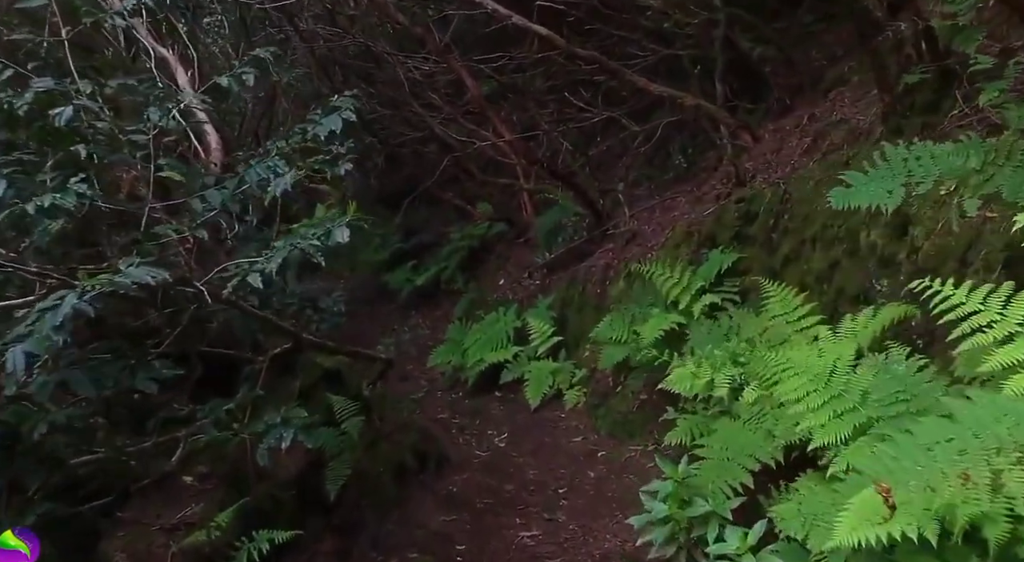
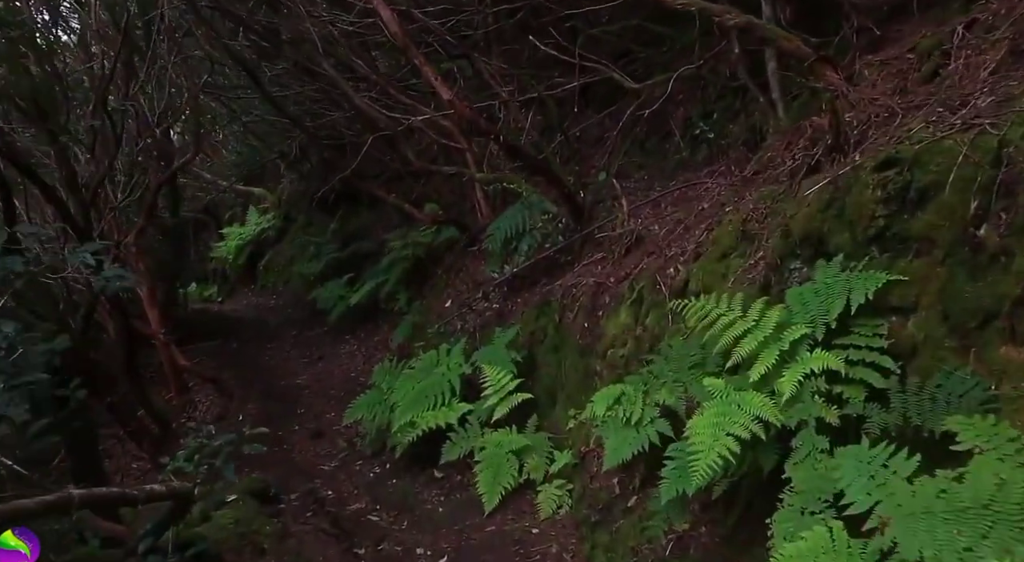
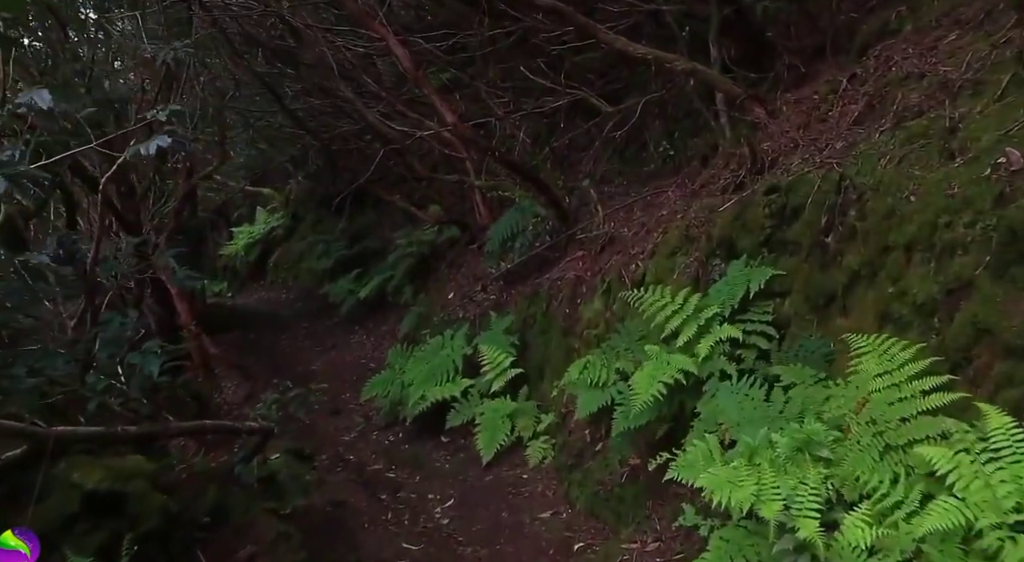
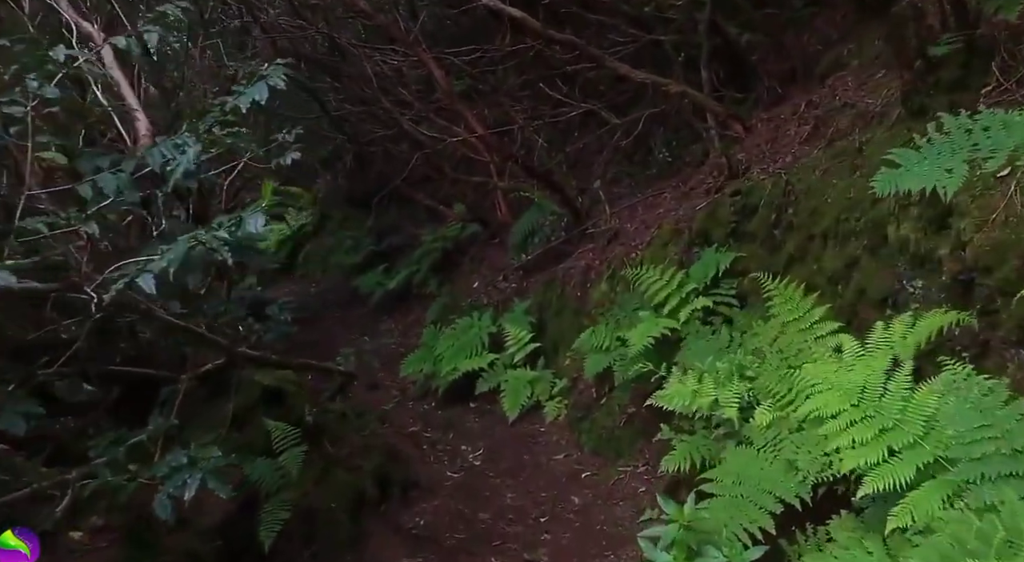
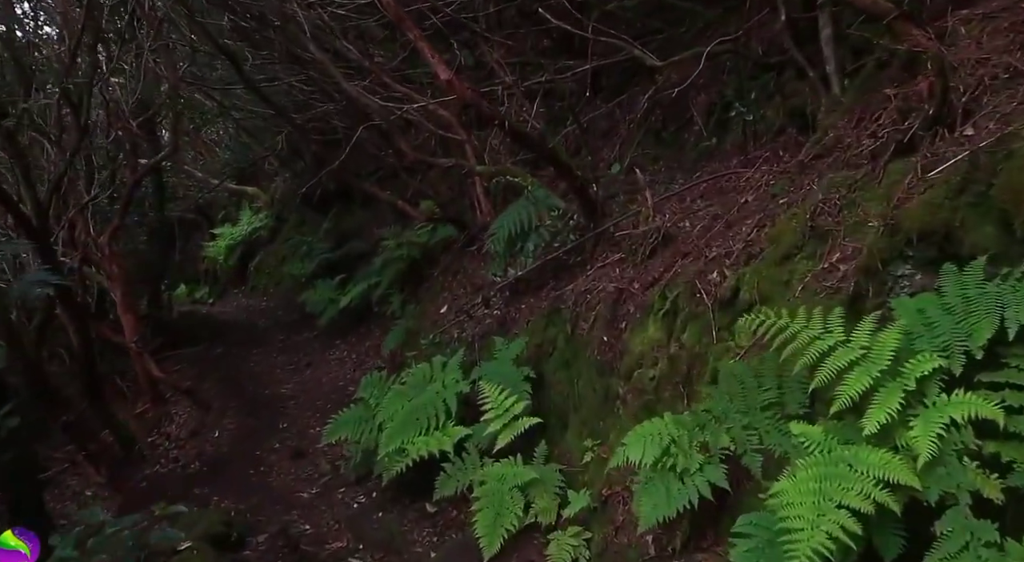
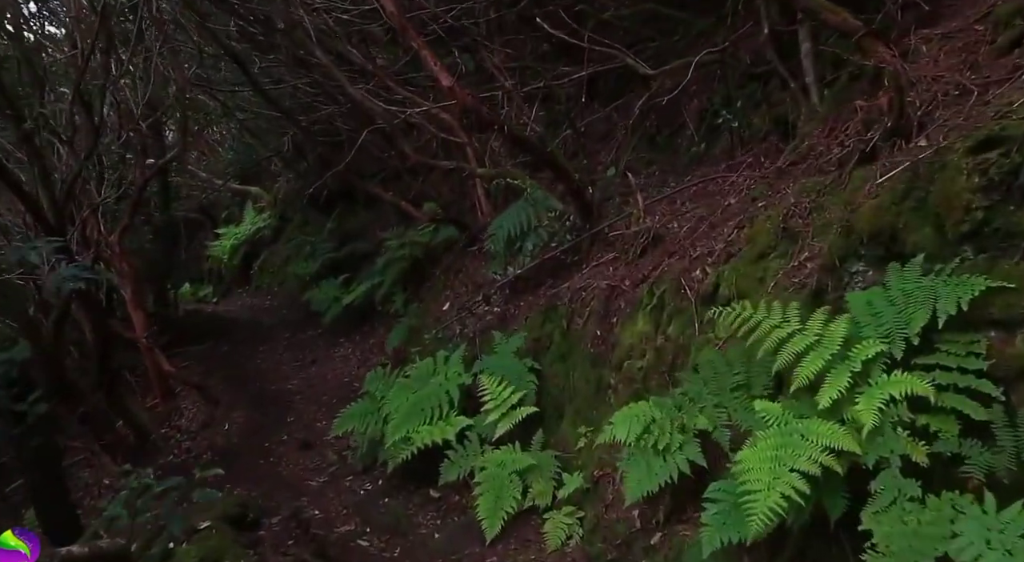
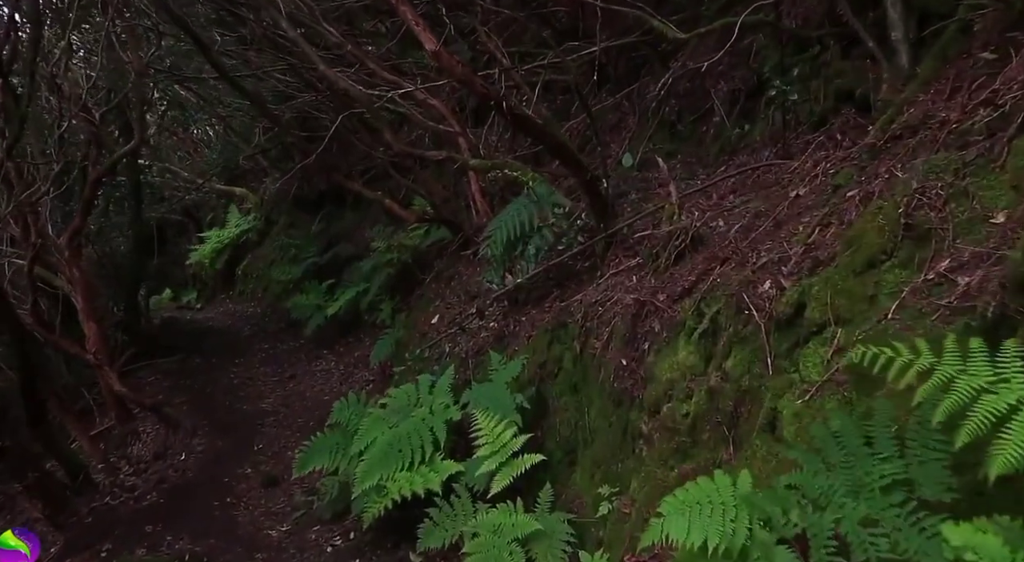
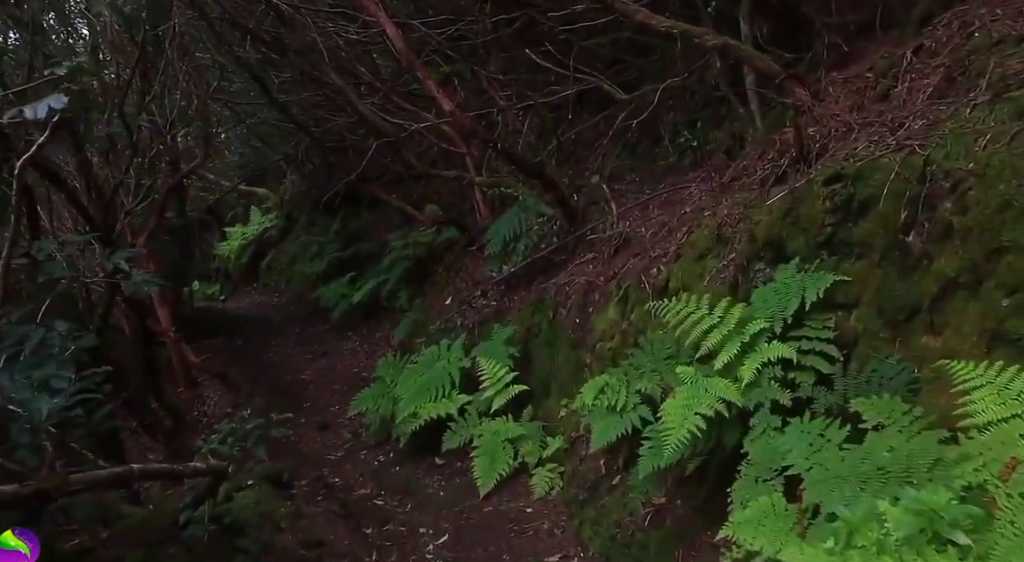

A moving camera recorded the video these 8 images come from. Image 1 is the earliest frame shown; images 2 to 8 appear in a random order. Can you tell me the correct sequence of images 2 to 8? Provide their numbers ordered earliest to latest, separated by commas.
4, 3, 8, 2, 6, 5, 7
